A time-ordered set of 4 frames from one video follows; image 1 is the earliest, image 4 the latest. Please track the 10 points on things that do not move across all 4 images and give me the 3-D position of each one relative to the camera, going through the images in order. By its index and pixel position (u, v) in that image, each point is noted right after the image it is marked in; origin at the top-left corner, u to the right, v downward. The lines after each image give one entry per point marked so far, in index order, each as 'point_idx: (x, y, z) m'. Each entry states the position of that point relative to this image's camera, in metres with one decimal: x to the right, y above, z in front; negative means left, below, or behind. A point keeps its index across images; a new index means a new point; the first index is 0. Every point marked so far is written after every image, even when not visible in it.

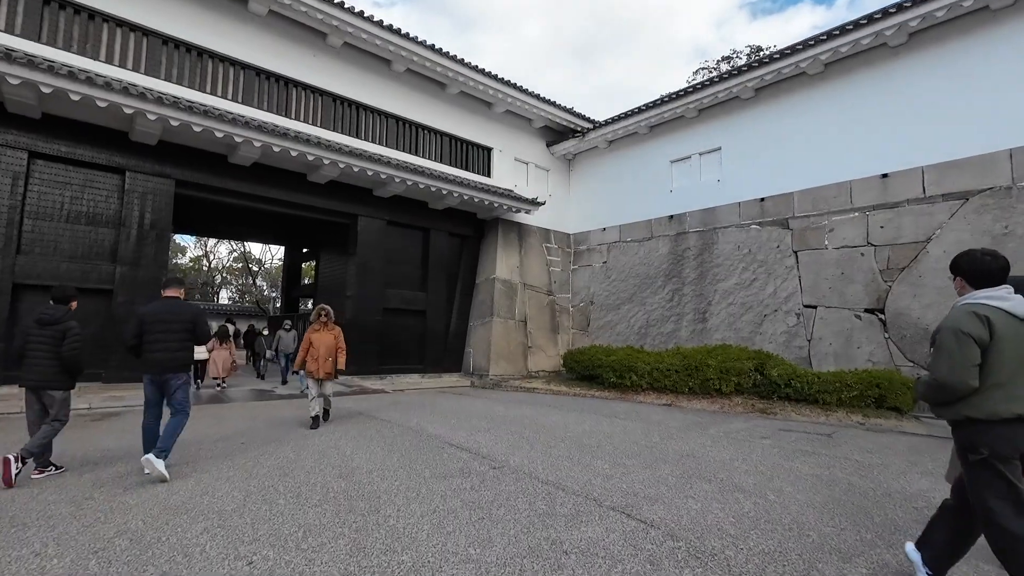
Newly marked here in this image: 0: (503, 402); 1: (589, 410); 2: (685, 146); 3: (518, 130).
0: (-0.1, -1.8, +7.7) m
1: (+1.0, -1.7, +6.7) m
2: (+4.3, +3.5, +12.3) m
3: (+0.2, +4.5, +14.0) m
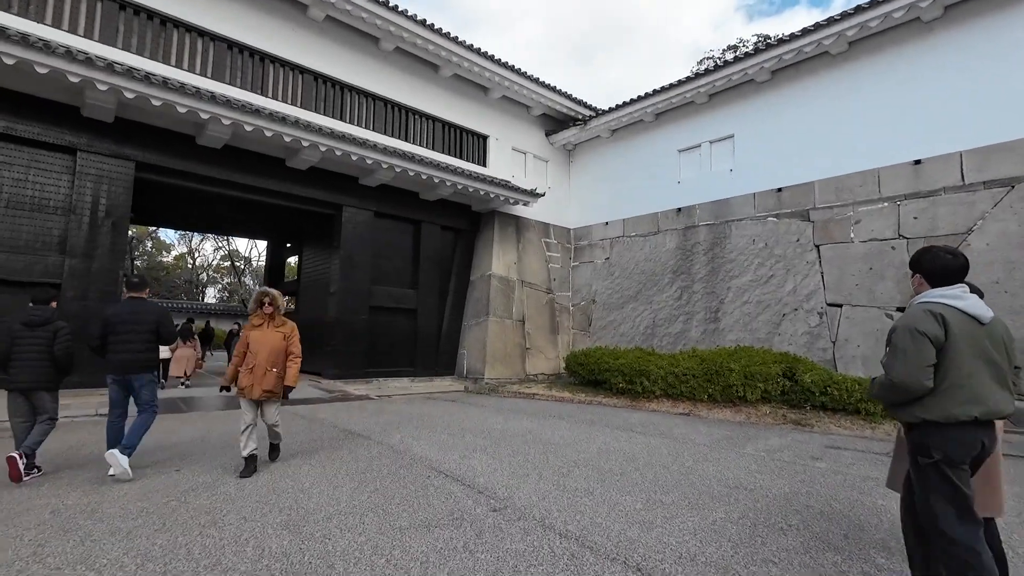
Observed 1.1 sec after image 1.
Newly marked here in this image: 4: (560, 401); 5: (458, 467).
0: (-0.2, -1.7, +6.8) m
1: (+1.0, -1.6, +5.9) m
2: (+4.3, +3.6, +11.5) m
3: (+0.1, +4.5, +13.1) m
4: (+0.8, -1.8, +7.9) m
5: (-0.4, -1.3, +3.6) m
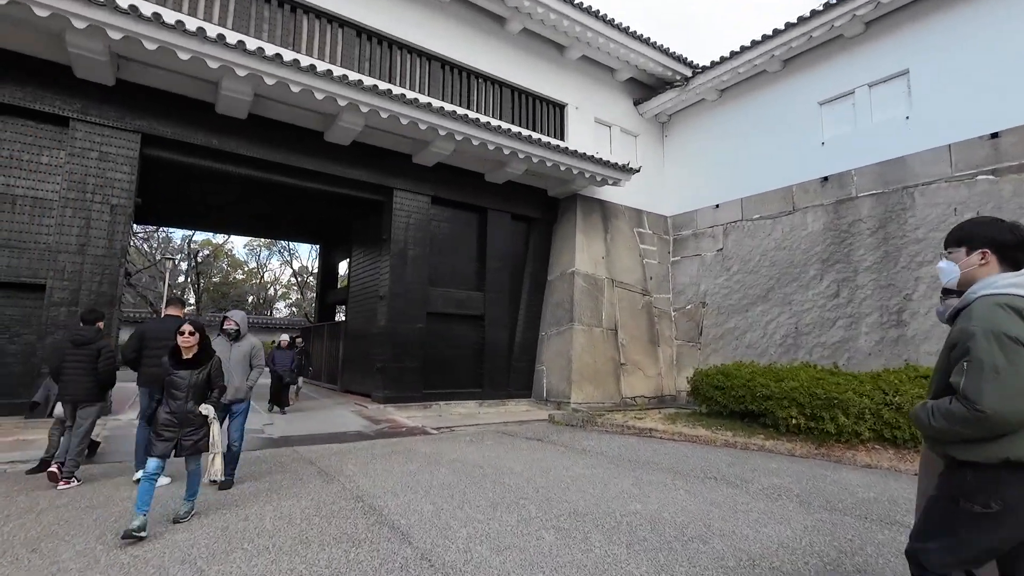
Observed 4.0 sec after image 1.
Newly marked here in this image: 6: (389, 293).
0: (+0.9, -1.6, +4.4) m
1: (+2.0, -1.4, +3.3) m
2: (+5.8, +3.7, +8.7) m
3: (+1.9, +4.5, +10.8) m
4: (+2.0, -1.7, +5.3) m
5: (+0.3, -1.1, +1.3) m
6: (-2.1, -0.1, +8.2) m
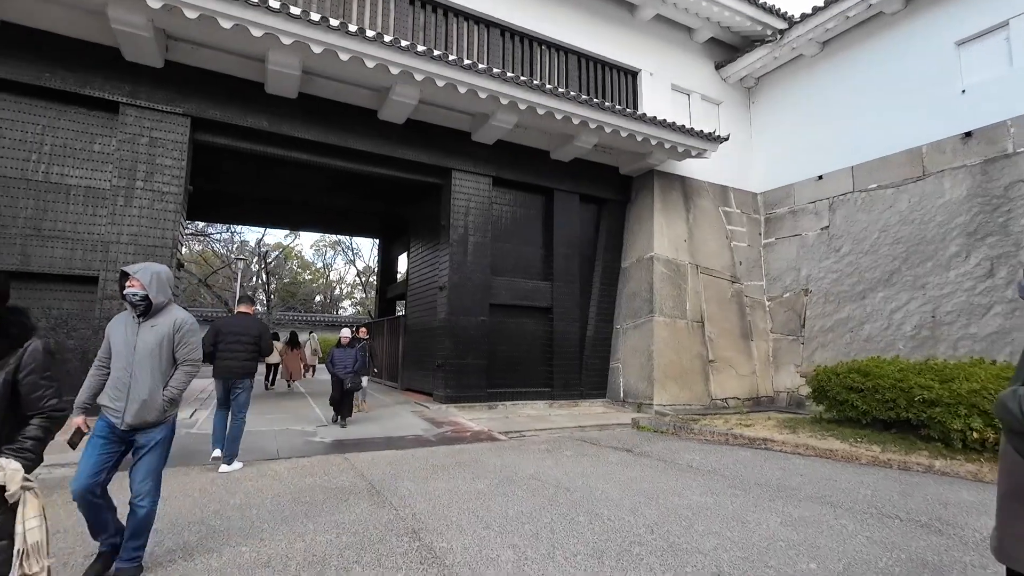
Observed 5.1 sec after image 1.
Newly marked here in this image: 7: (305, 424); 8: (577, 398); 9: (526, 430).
0: (+1.6, -1.4, +3.4) m
1: (+2.5, -1.2, +2.2) m
2: (+6.9, +4.0, +7.0) m
3: (+3.2, +4.7, +9.6) m
4: (+2.8, -1.5, +4.2) m
5: (+0.6, -0.9, +0.4) m
6: (-1.0, +0.1, +7.5) m
7: (-2.5, -1.6, +5.9) m
8: (+1.1, -1.9, +8.5) m
9: (+0.2, -1.7, +5.9) m
